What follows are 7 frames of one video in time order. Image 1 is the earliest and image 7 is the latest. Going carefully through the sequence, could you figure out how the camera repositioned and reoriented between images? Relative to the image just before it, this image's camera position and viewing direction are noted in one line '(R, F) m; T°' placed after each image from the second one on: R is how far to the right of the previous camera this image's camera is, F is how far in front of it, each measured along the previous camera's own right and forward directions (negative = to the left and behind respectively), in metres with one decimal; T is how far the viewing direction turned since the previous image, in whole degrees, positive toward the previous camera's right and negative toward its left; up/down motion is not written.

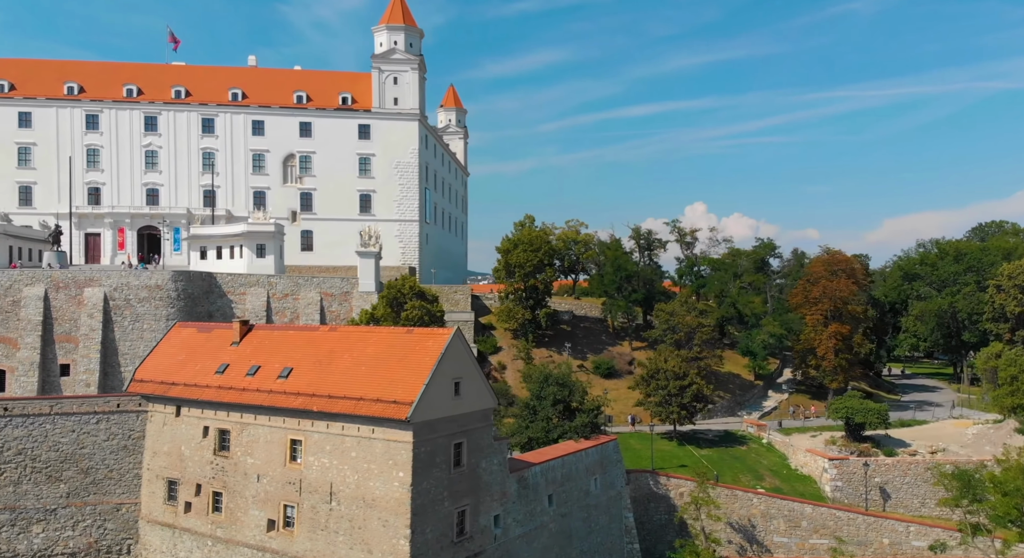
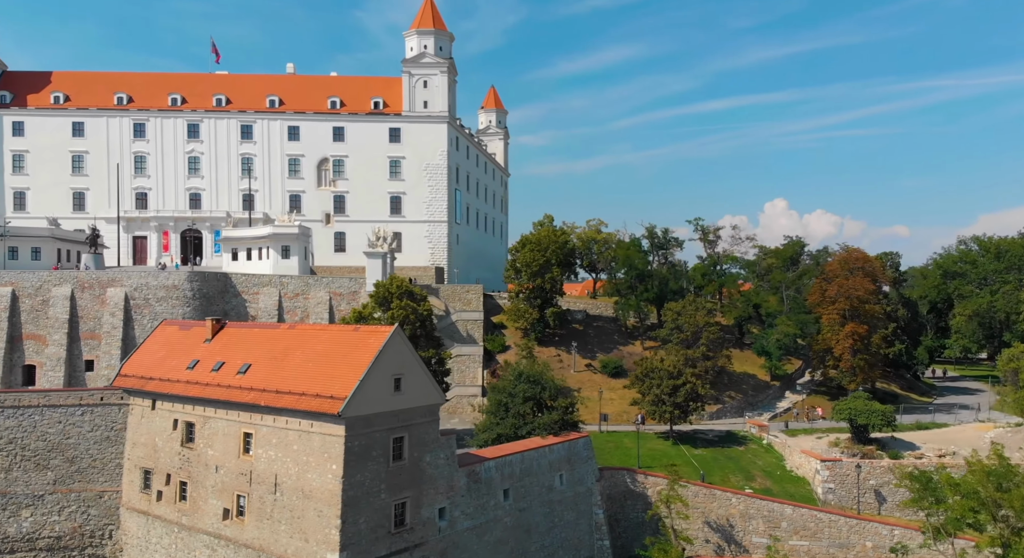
(+4.2, -0.4) m; -5°
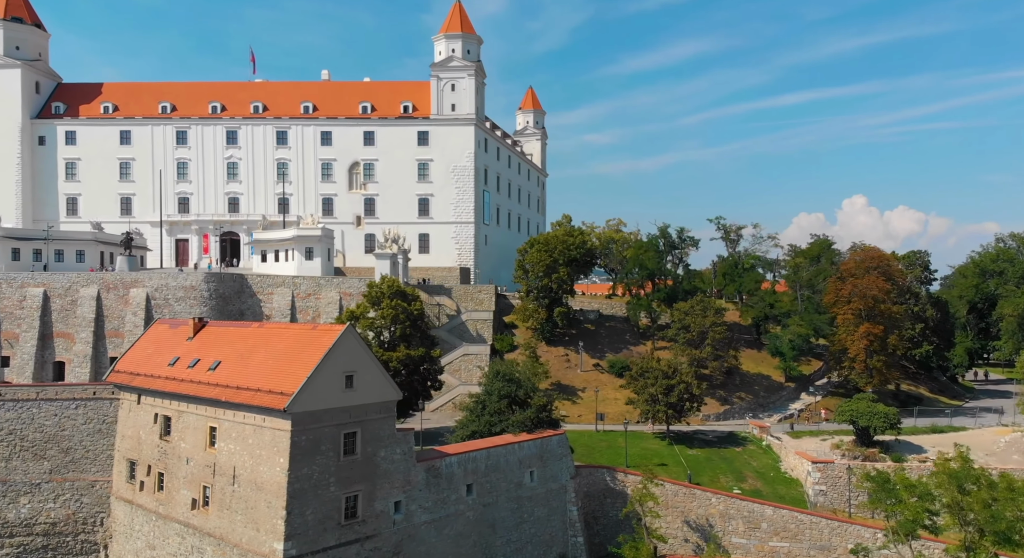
(+3.8, -0.5) m; -5°
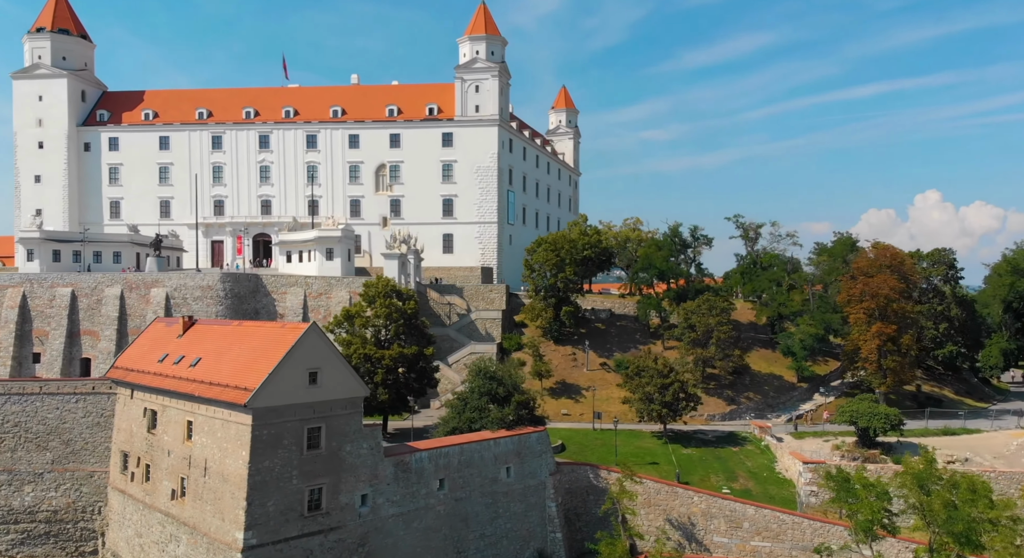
(+3.3, -0.4) m; -4°
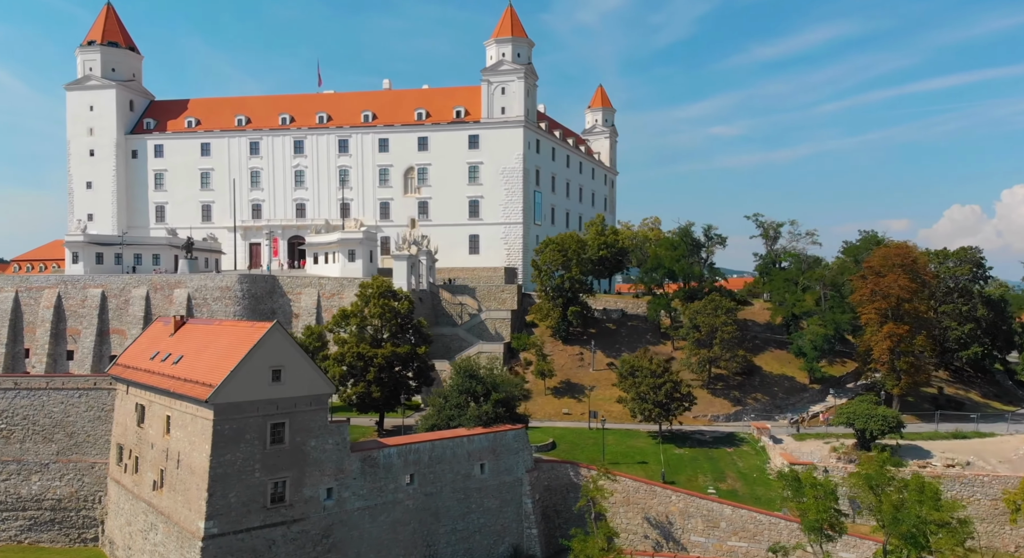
(+3.8, -0.5) m; -5°
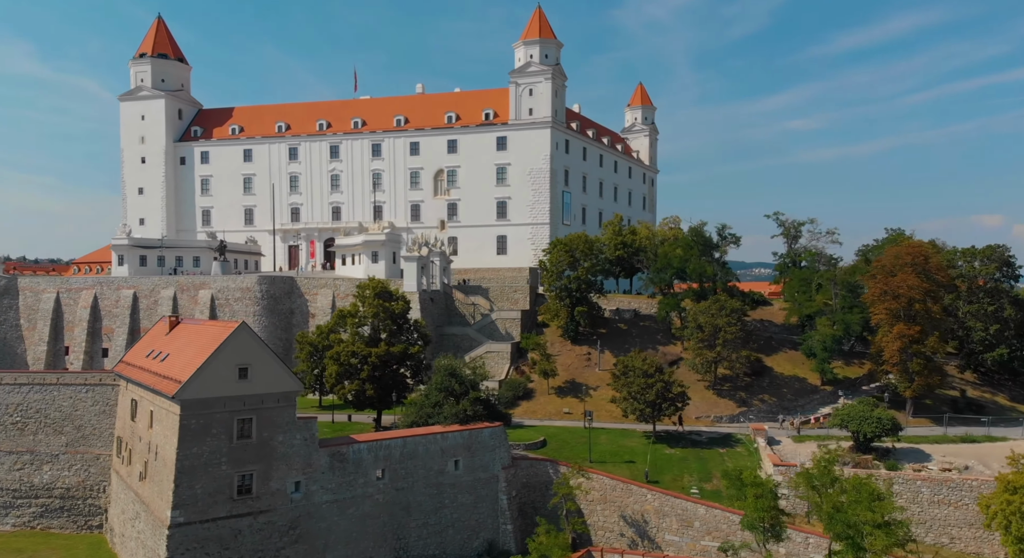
(+4.1, -0.5) m; -5°
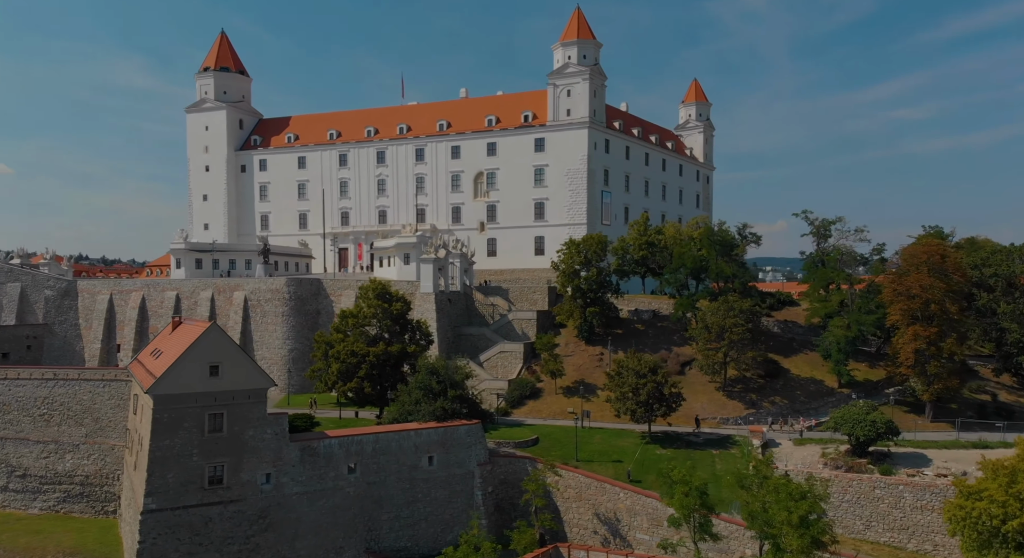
(+5.2, -0.5) m; -6°
